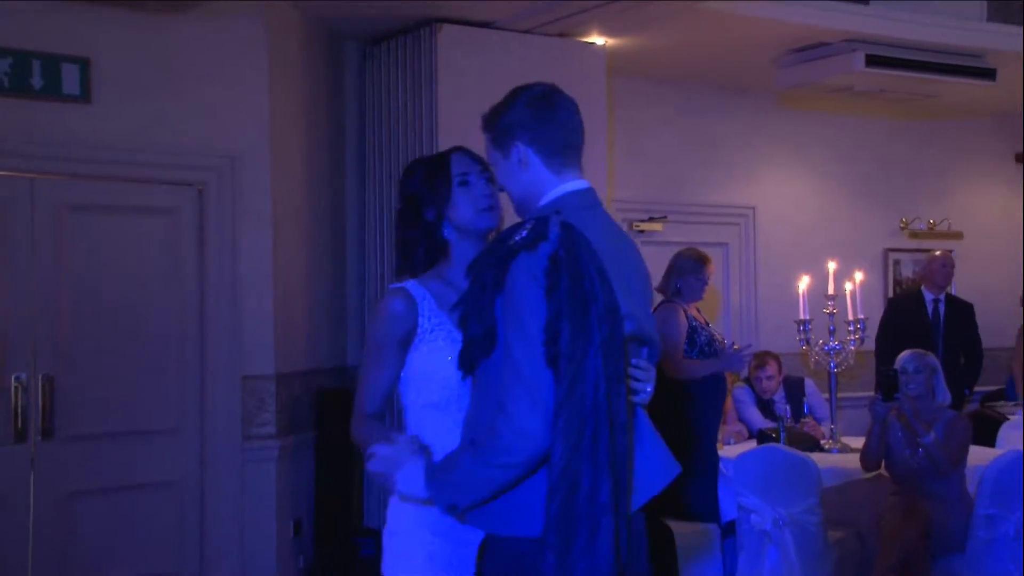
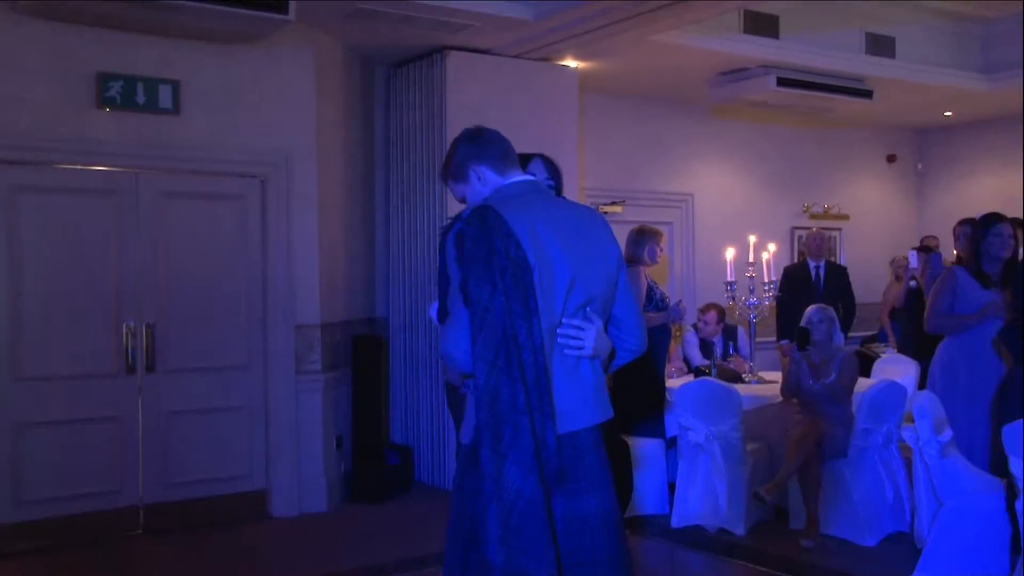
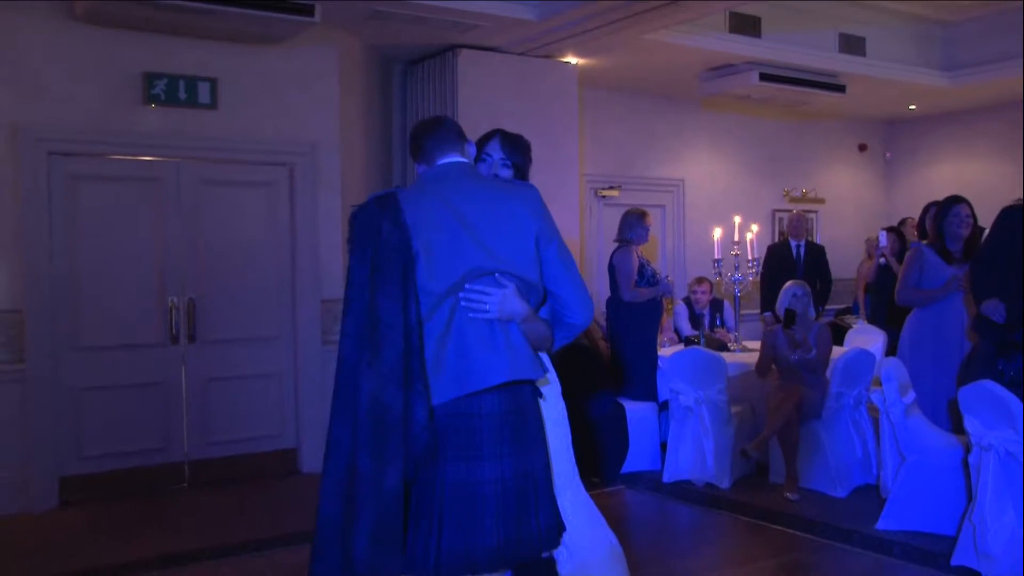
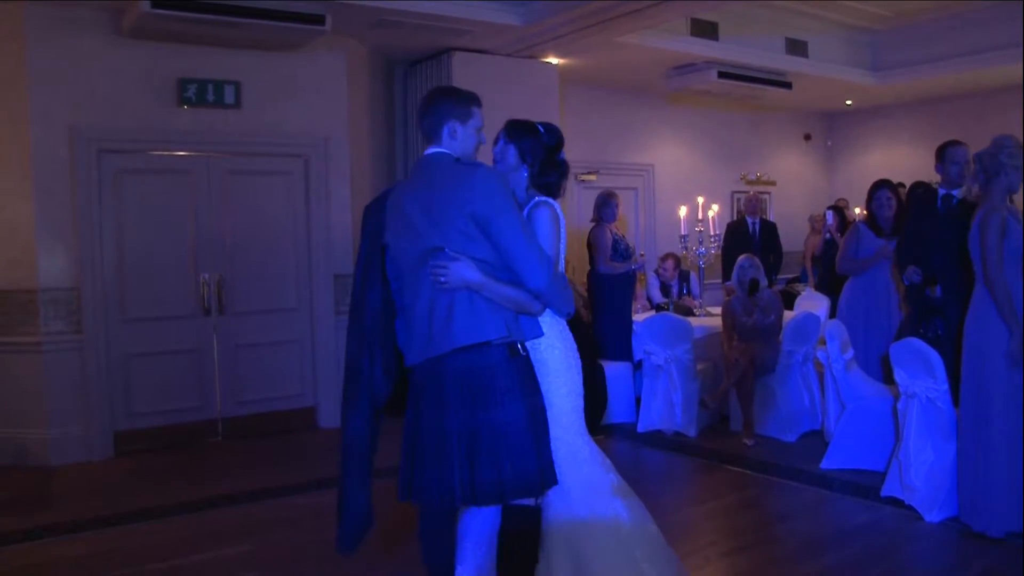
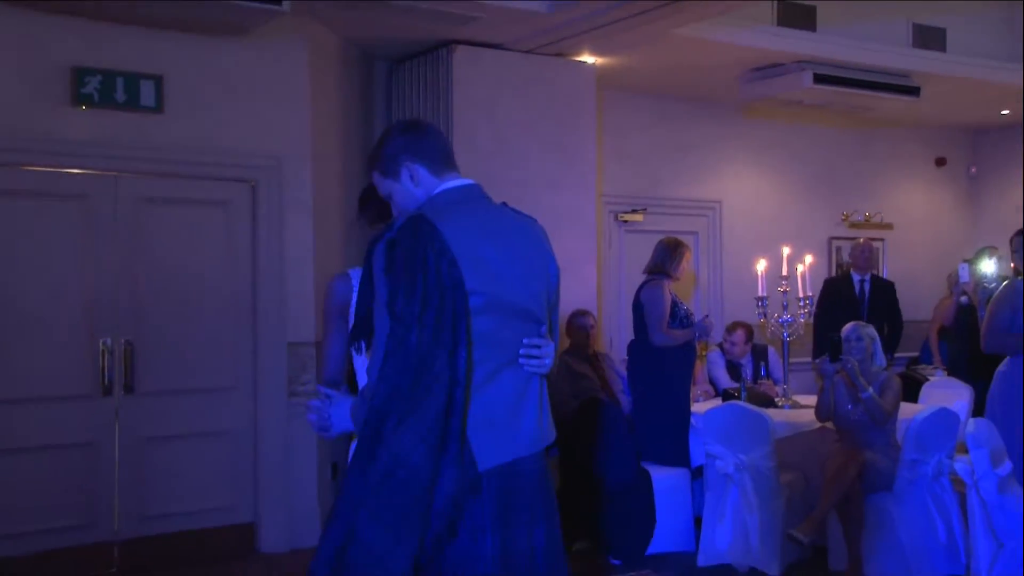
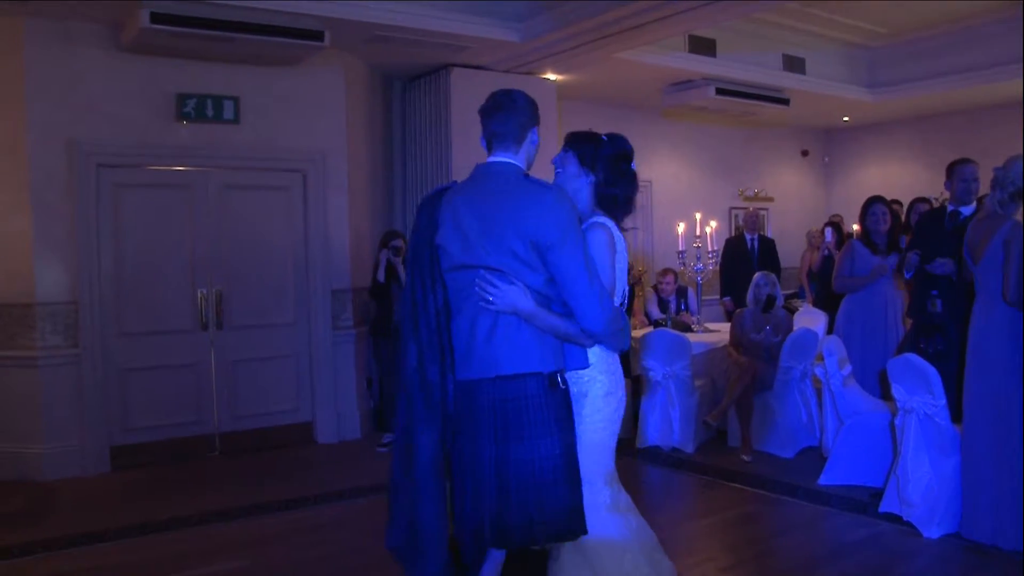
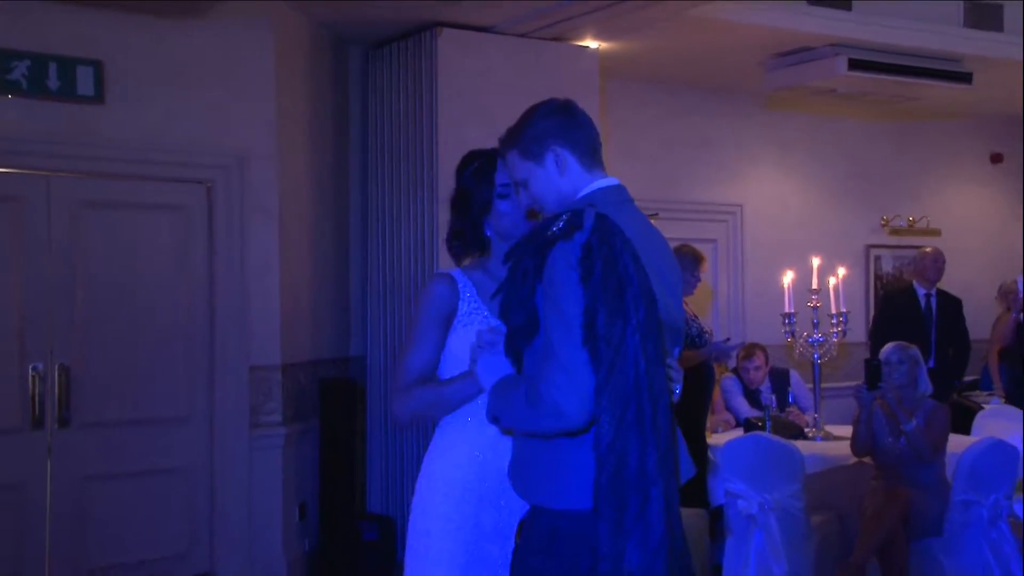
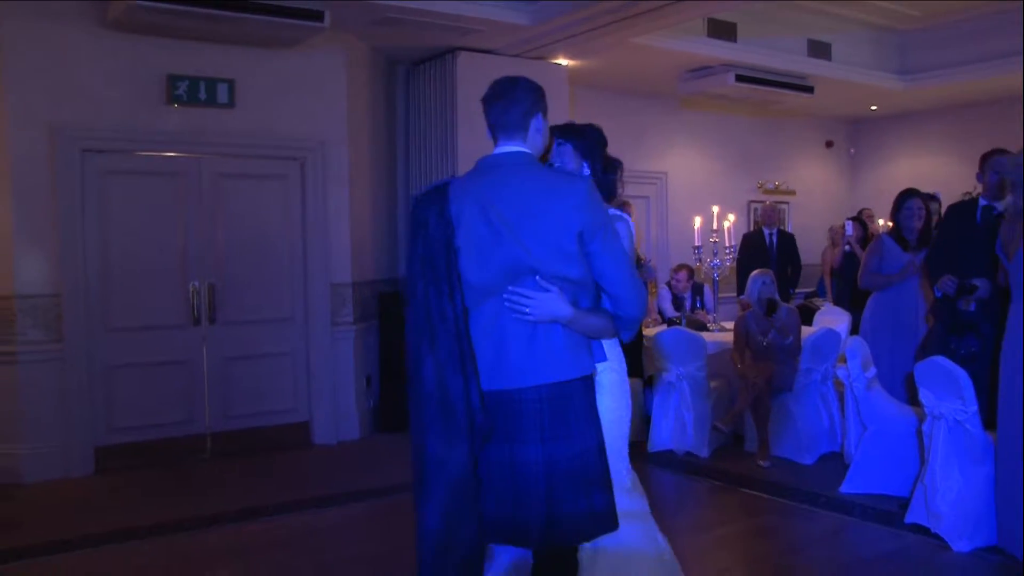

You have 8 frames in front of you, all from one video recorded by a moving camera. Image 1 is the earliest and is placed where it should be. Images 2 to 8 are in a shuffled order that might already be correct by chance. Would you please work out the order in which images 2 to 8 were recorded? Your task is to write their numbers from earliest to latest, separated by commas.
7, 5, 2, 3, 8, 4, 6
